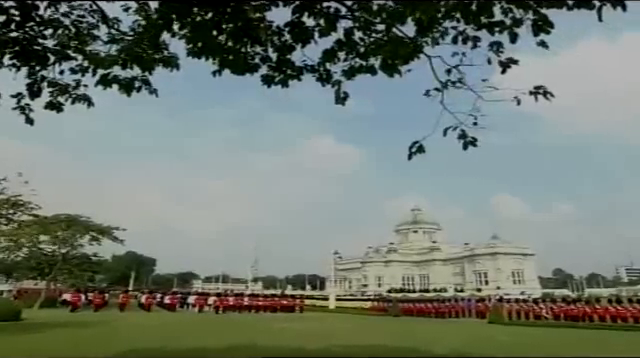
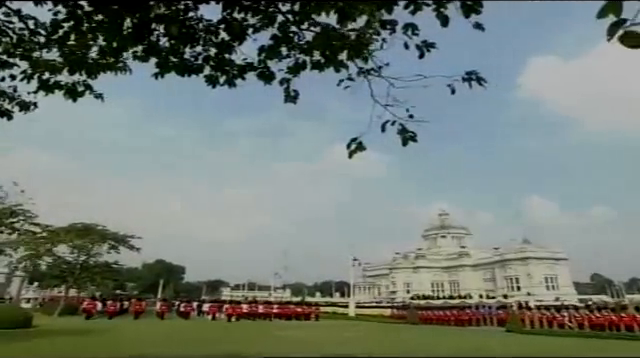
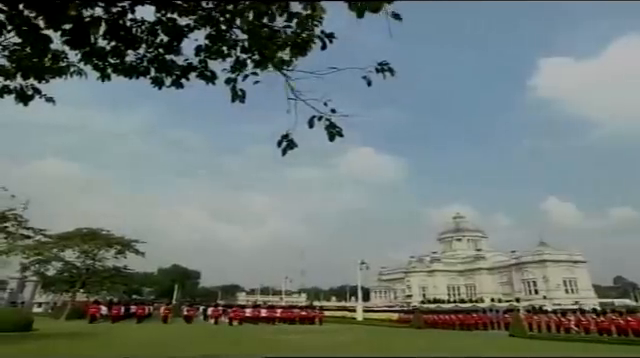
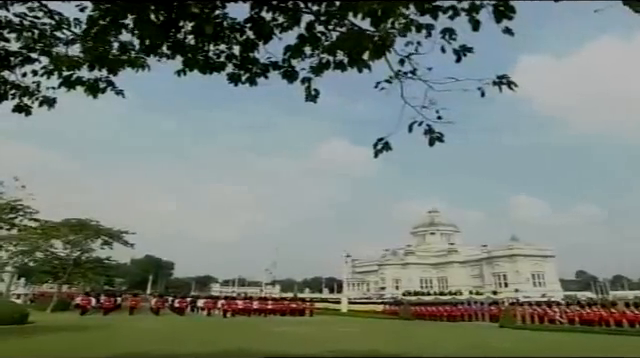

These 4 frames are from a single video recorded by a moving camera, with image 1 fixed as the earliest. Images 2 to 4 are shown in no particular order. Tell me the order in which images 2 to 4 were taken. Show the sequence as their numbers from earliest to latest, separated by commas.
4, 2, 3
